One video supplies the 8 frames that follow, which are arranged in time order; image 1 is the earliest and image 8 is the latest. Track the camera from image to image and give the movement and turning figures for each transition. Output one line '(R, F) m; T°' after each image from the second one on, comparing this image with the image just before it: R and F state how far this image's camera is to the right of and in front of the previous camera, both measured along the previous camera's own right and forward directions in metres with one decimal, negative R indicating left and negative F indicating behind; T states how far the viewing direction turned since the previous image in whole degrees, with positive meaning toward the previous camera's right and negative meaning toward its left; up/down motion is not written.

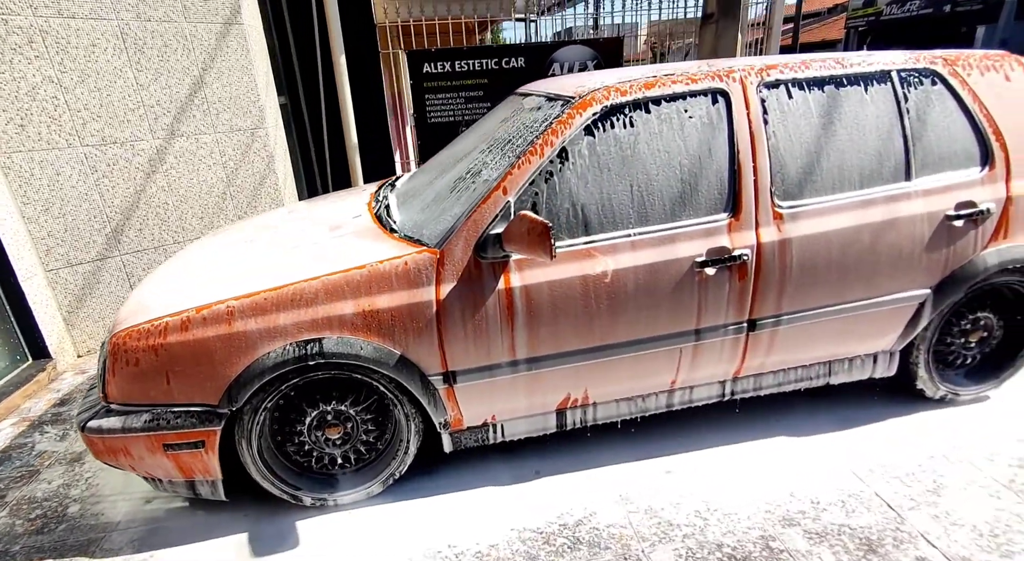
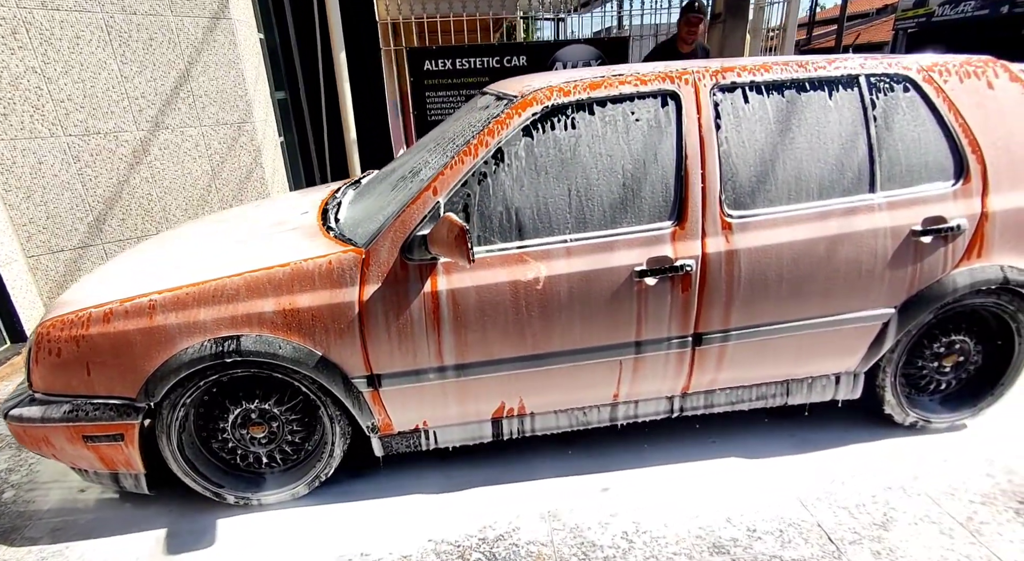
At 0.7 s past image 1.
(+0.4, +0.1) m; -3°
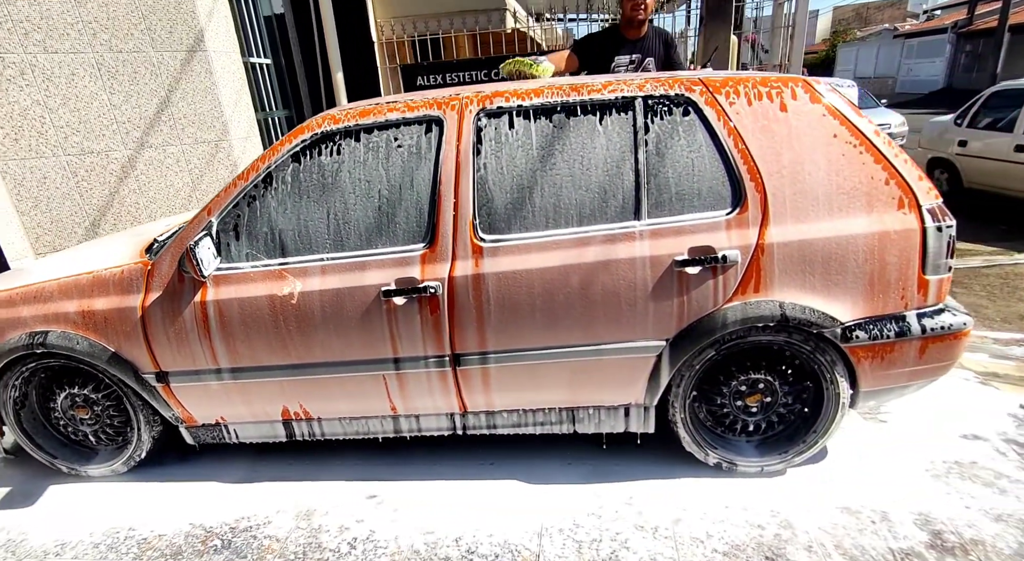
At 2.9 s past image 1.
(+1.3, 0.0) m; -10°
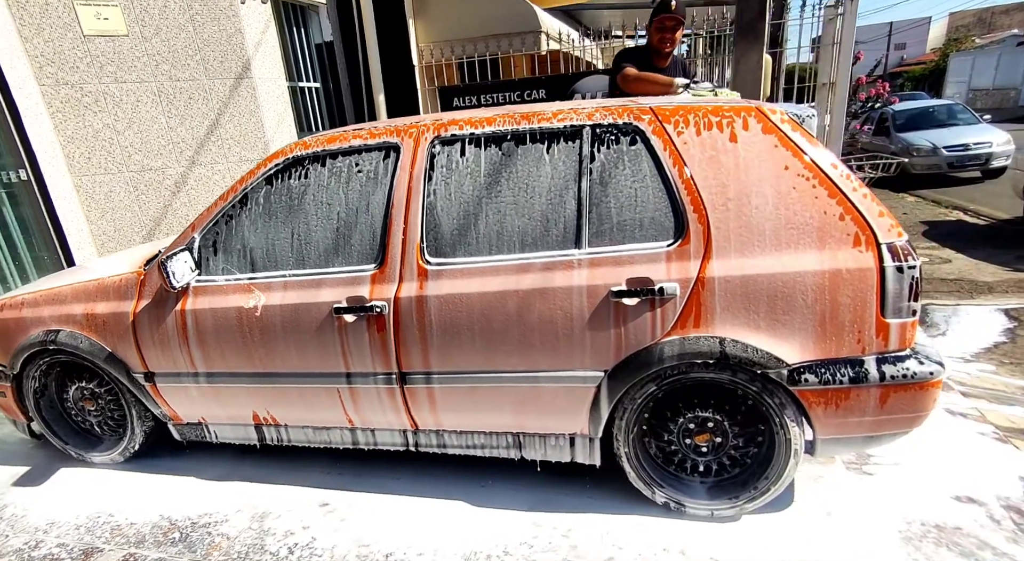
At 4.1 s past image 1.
(+0.5, 0.0) m; -7°
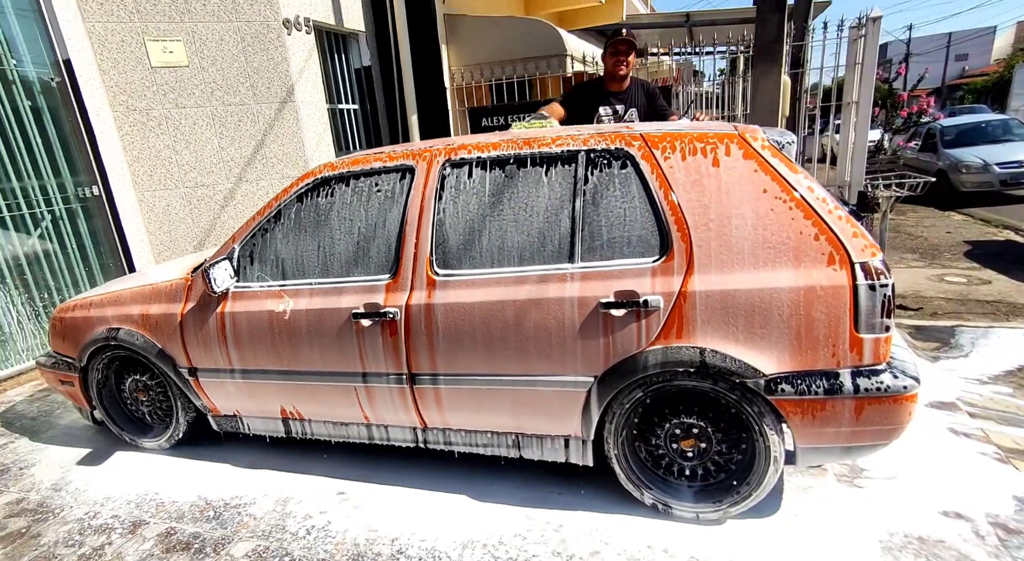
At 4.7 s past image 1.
(+0.2, -0.2) m; -4°
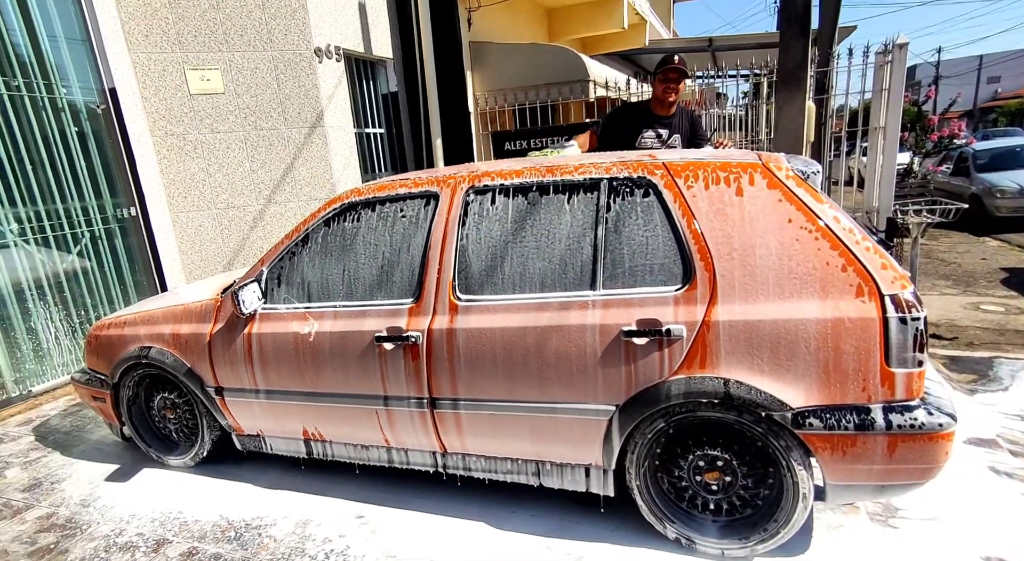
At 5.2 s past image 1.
(0.0, 0.0) m; -2°
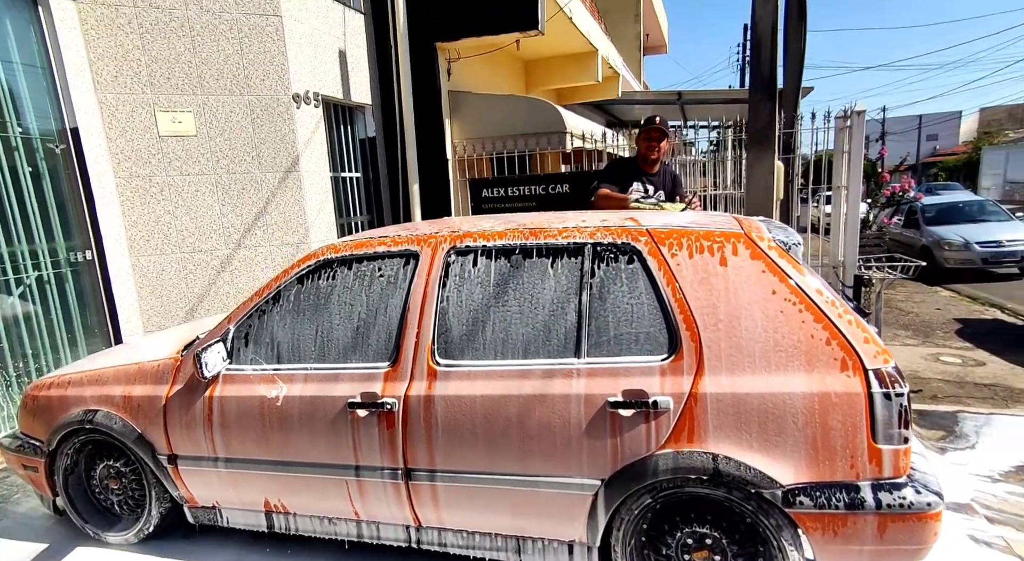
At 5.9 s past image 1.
(-0.1, +0.1) m; +3°
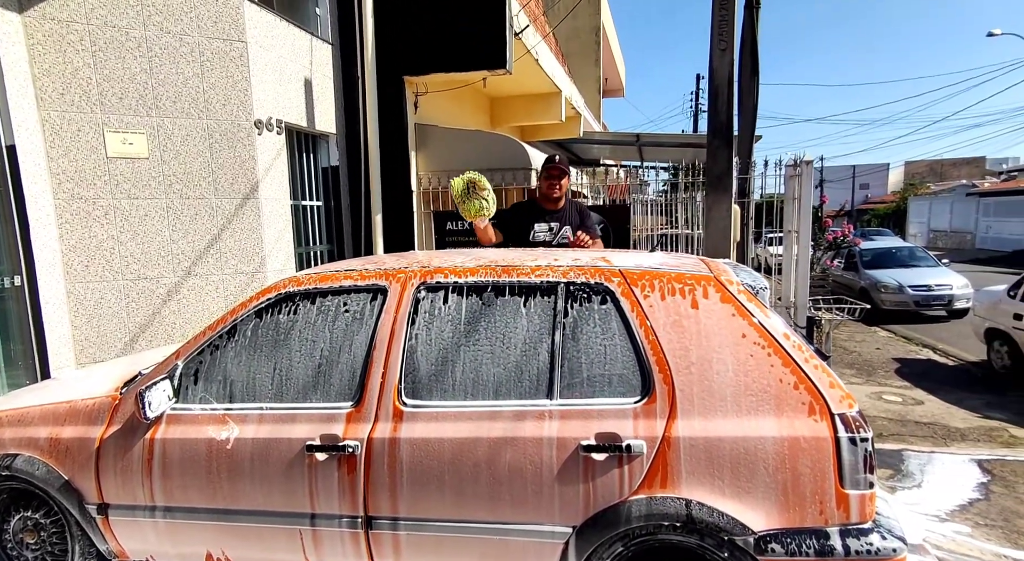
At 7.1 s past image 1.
(-0.1, 0.0) m; +5°
